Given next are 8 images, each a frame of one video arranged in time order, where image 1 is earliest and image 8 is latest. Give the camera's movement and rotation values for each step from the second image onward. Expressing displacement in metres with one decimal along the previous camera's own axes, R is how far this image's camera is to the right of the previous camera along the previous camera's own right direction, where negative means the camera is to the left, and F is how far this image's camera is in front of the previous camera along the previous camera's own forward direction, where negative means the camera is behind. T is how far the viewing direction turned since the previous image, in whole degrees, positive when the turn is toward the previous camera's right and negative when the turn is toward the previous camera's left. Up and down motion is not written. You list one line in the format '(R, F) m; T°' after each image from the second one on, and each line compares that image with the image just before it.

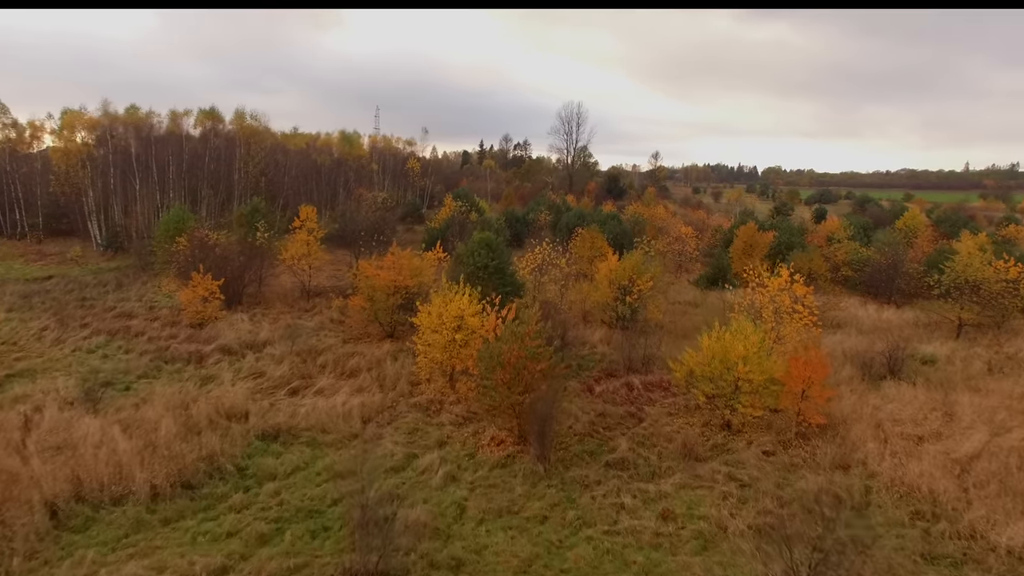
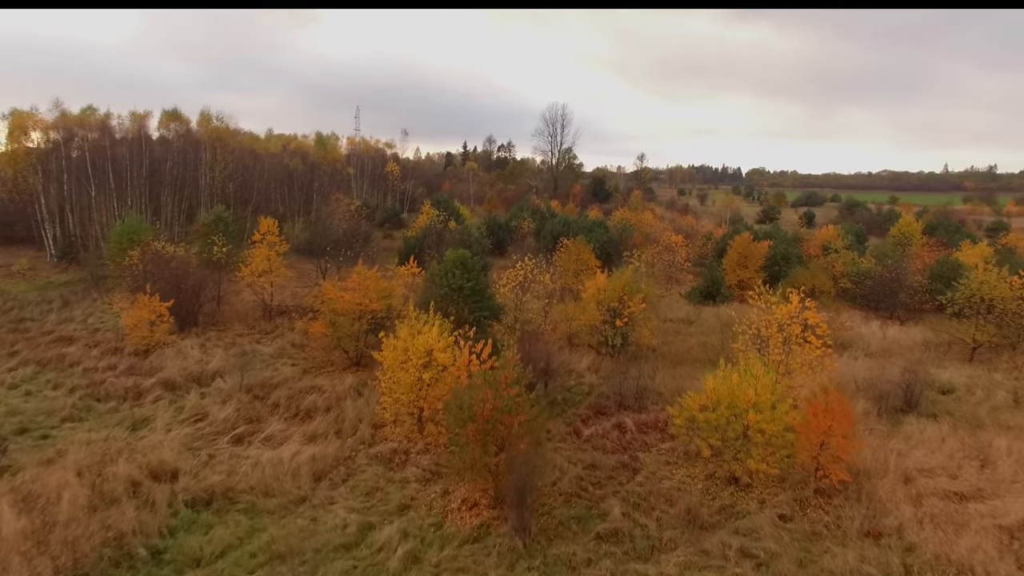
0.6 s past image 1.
(+0.2, +2.1) m; +1°
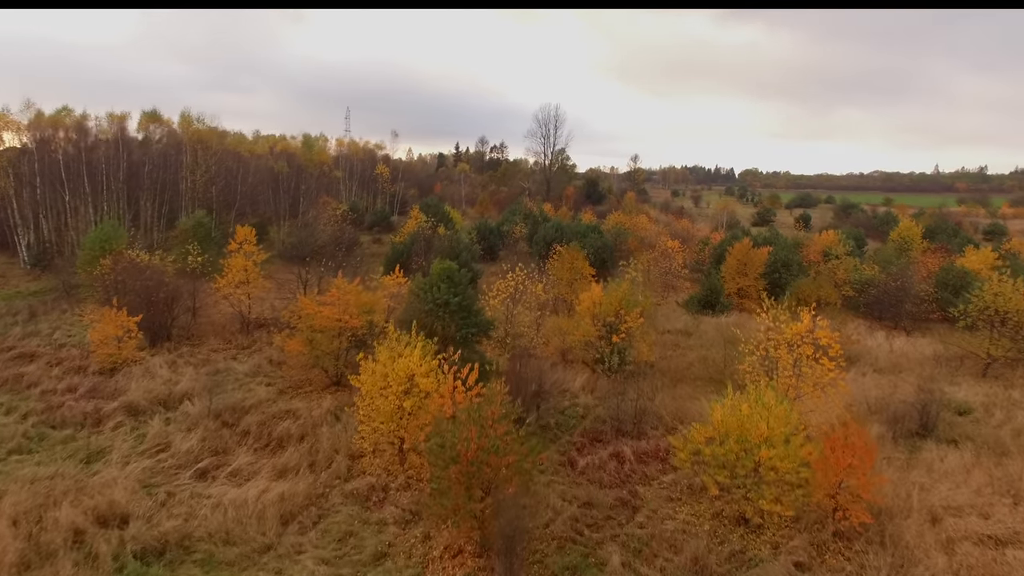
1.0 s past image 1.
(+0.1, +1.2) m; +1°
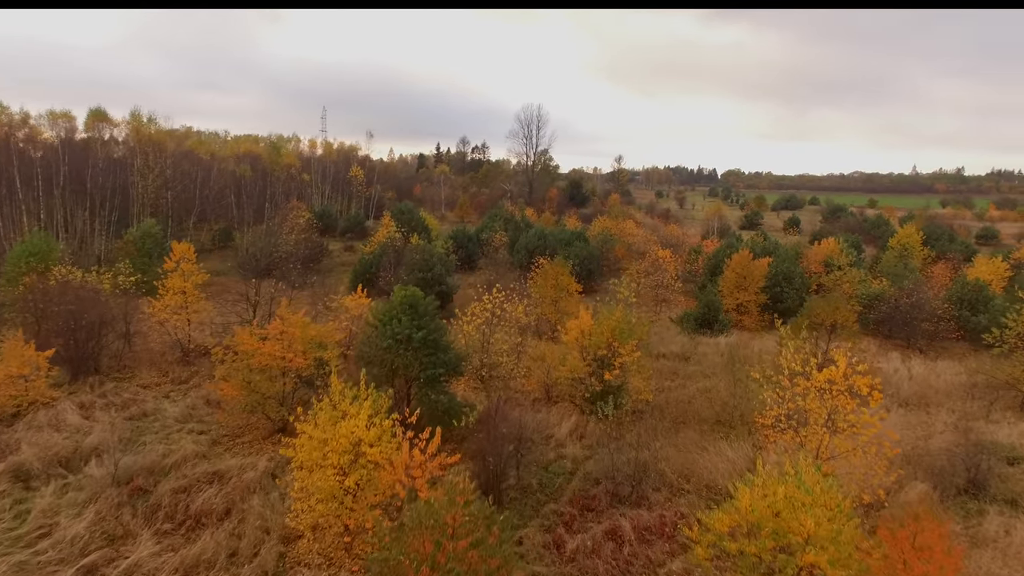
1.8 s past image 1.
(+0.2, +2.9) m; +1°
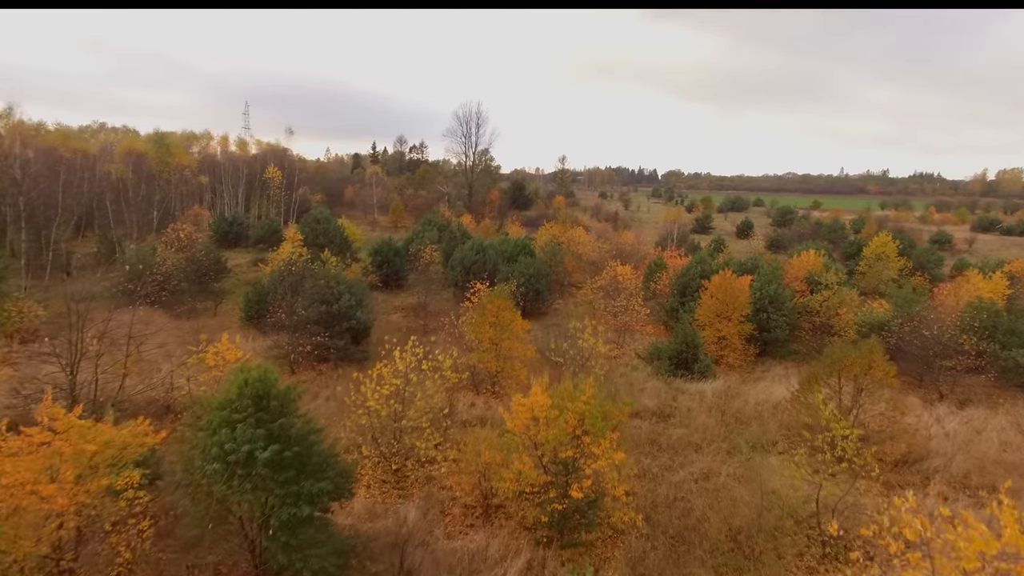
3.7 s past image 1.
(+0.4, +6.0) m; +5°
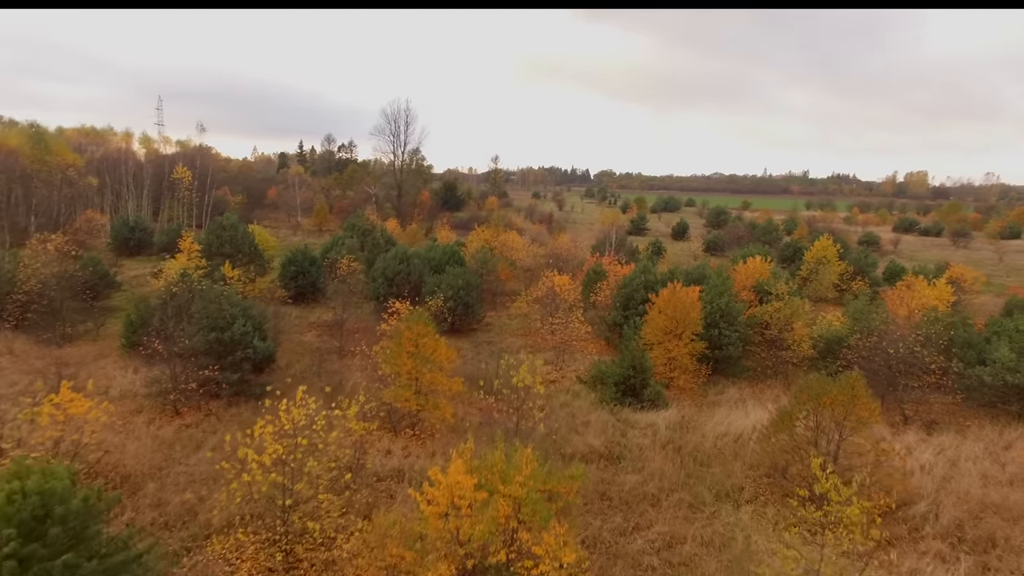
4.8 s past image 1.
(+0.3, +2.9) m; +5°
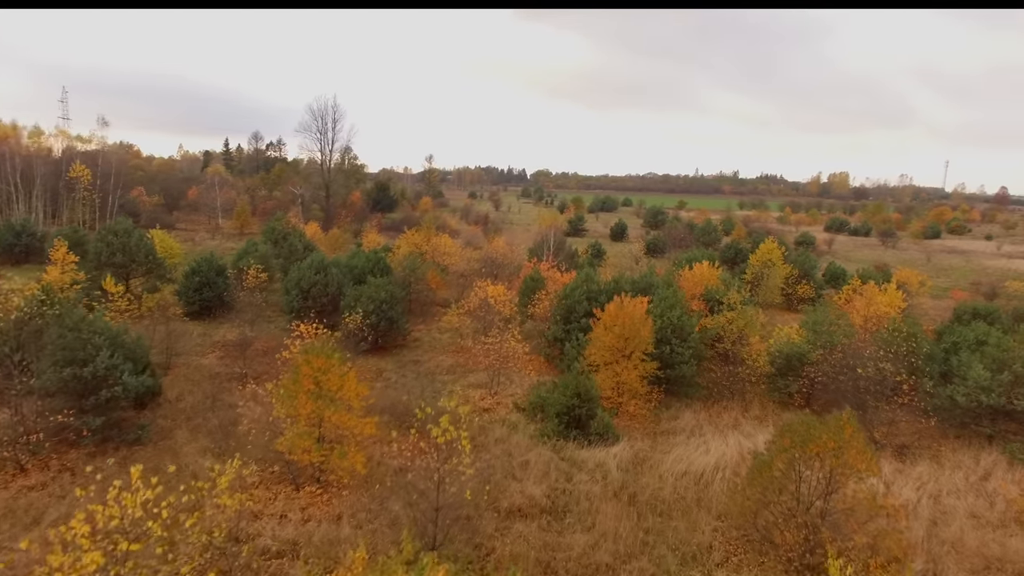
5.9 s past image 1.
(+0.3, +2.8) m; +5°
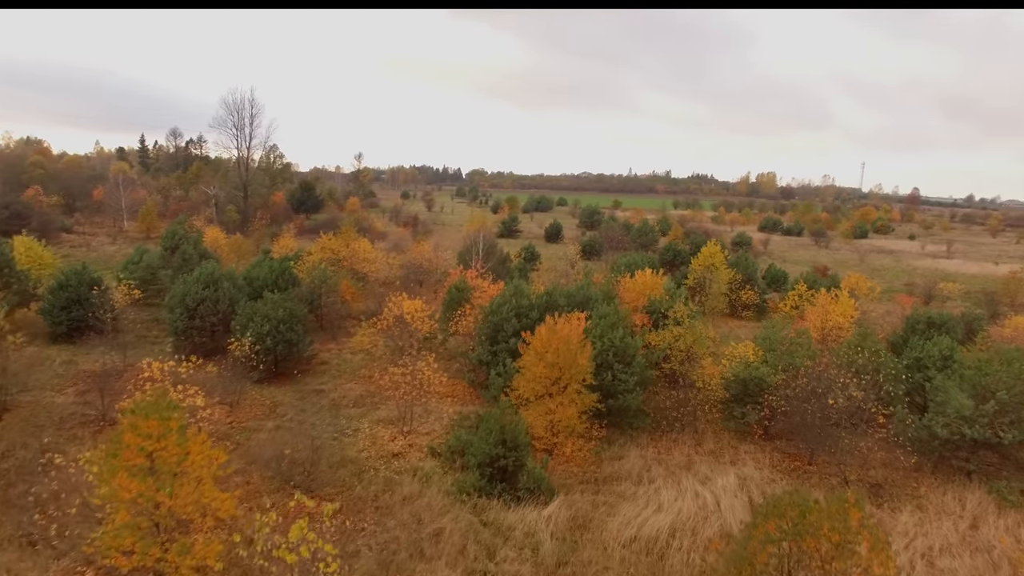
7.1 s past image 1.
(+0.6, +3.2) m; +5°
